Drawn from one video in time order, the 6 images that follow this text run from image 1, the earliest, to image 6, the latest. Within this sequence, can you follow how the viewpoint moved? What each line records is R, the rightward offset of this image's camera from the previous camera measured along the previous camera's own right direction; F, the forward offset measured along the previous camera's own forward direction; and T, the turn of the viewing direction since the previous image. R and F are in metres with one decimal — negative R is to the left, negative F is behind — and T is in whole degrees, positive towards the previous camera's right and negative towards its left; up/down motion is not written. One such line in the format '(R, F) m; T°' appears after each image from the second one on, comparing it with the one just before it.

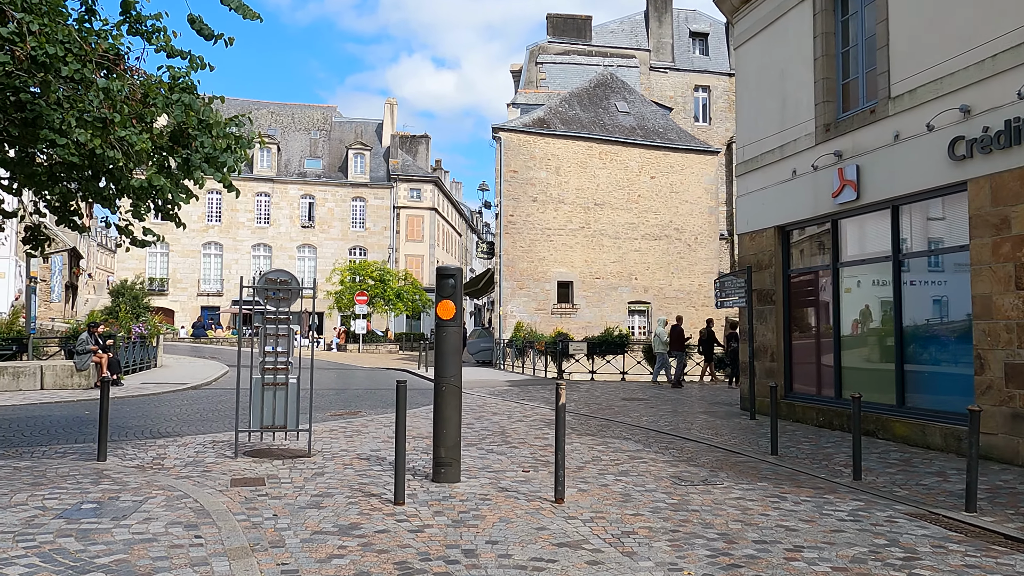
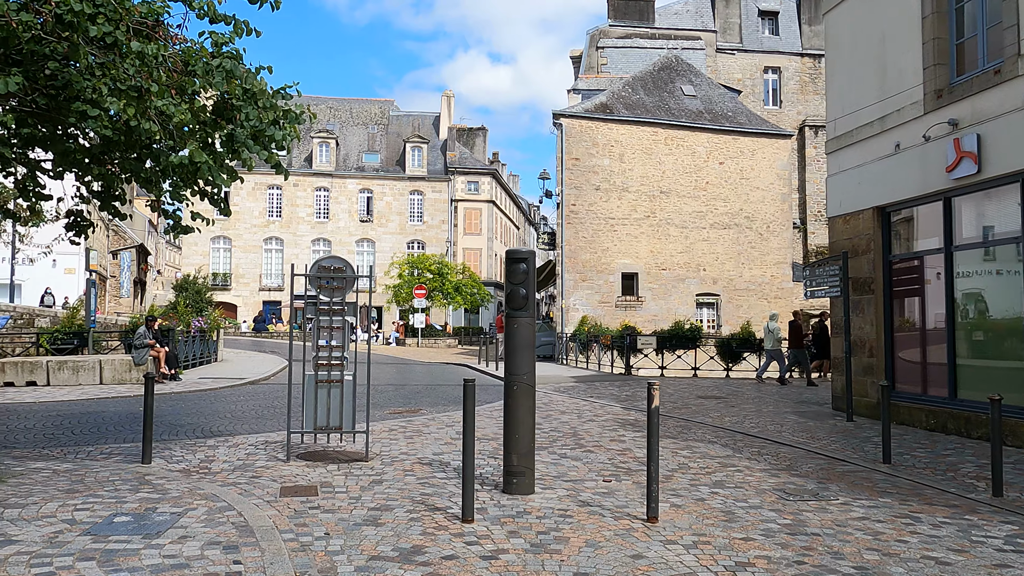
(-0.2, +0.9) m; -4°
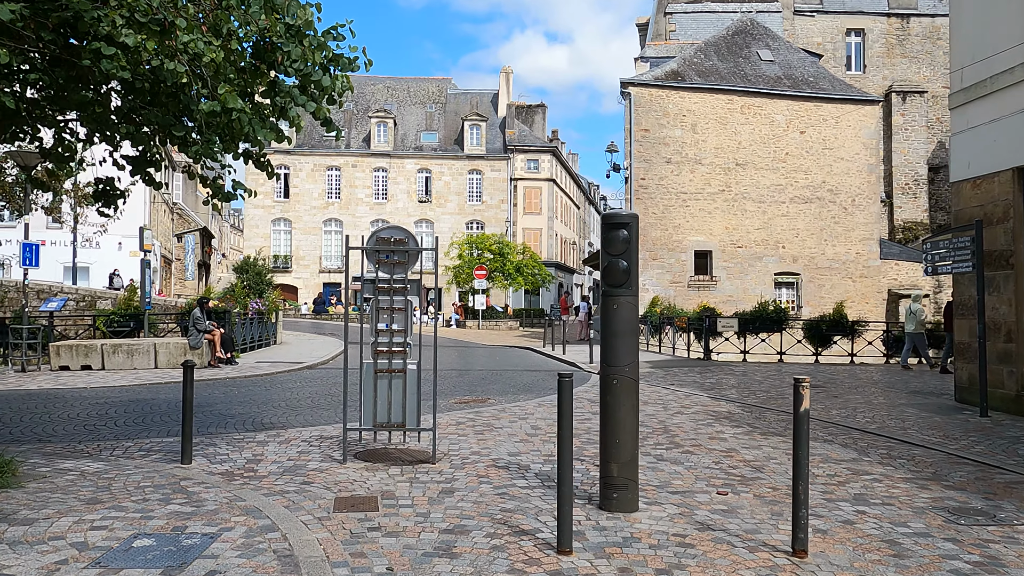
(-0.3, +1.2) m; -4°
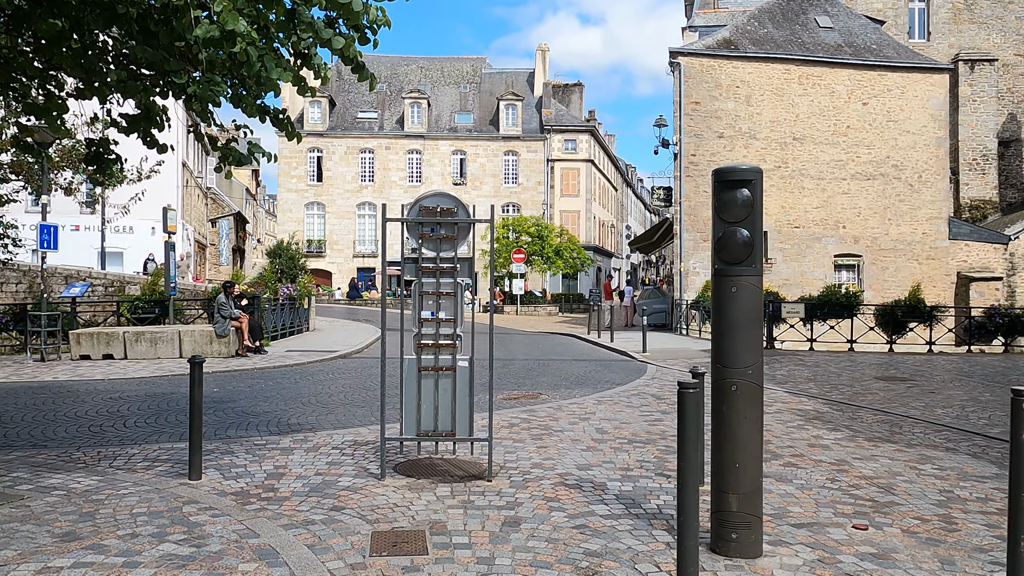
(-0.3, +1.2) m; -2°
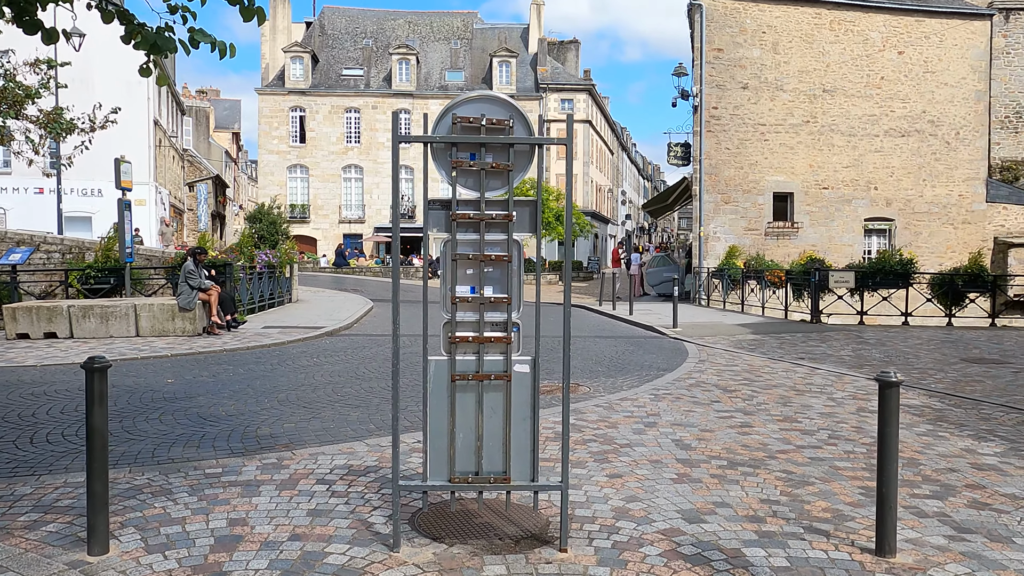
(-0.5, +2.1) m; +1°
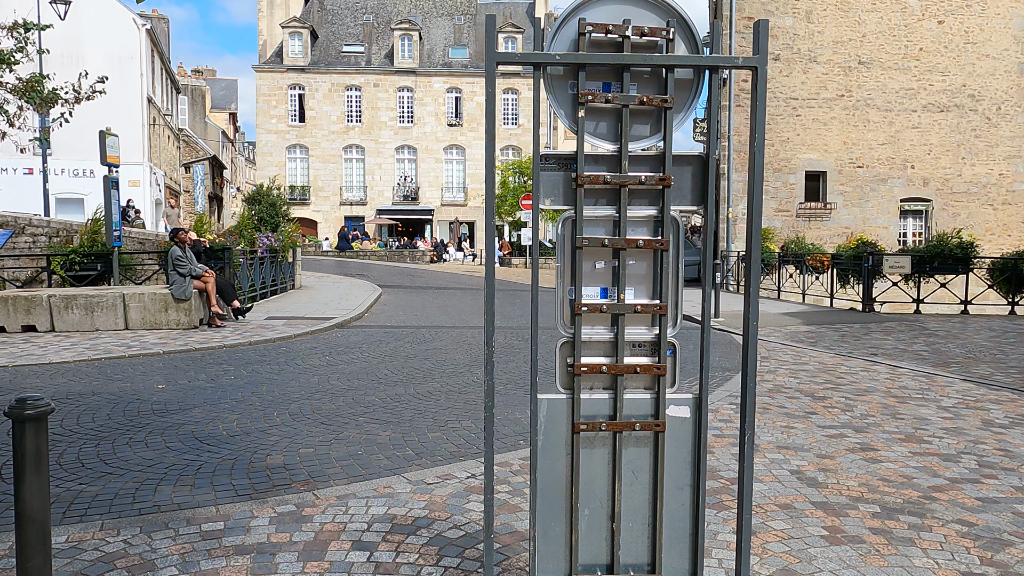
(-0.5, +1.2) m; 0°
